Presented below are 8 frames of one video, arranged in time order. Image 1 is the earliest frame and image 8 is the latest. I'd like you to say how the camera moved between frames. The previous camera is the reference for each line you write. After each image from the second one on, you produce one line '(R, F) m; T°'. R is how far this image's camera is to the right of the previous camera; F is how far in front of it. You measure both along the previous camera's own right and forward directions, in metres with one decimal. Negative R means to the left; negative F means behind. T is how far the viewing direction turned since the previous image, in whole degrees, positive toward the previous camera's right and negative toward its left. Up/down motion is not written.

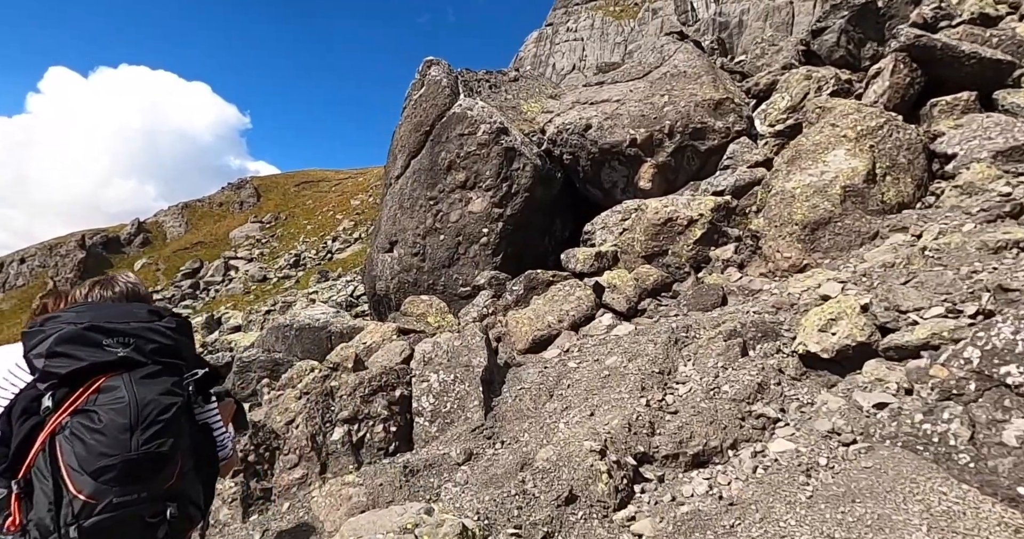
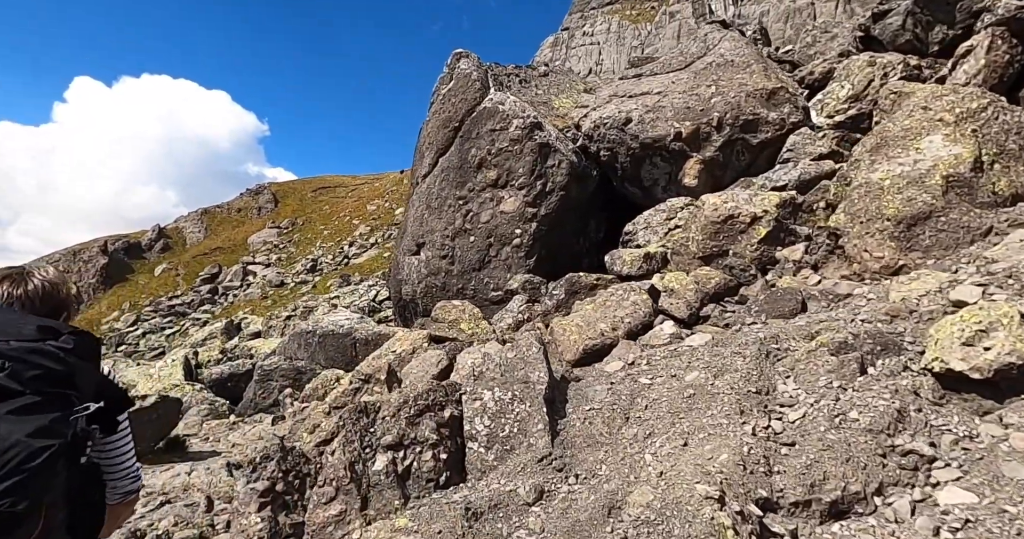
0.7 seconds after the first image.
(-0.8, +1.3) m; -2°
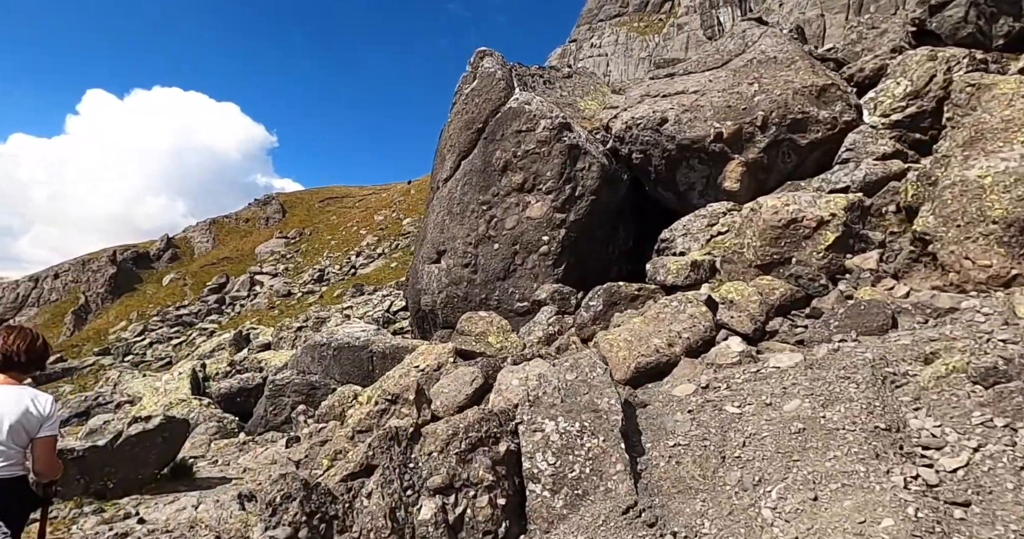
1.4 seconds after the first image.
(-0.8, +1.3) m; -1°
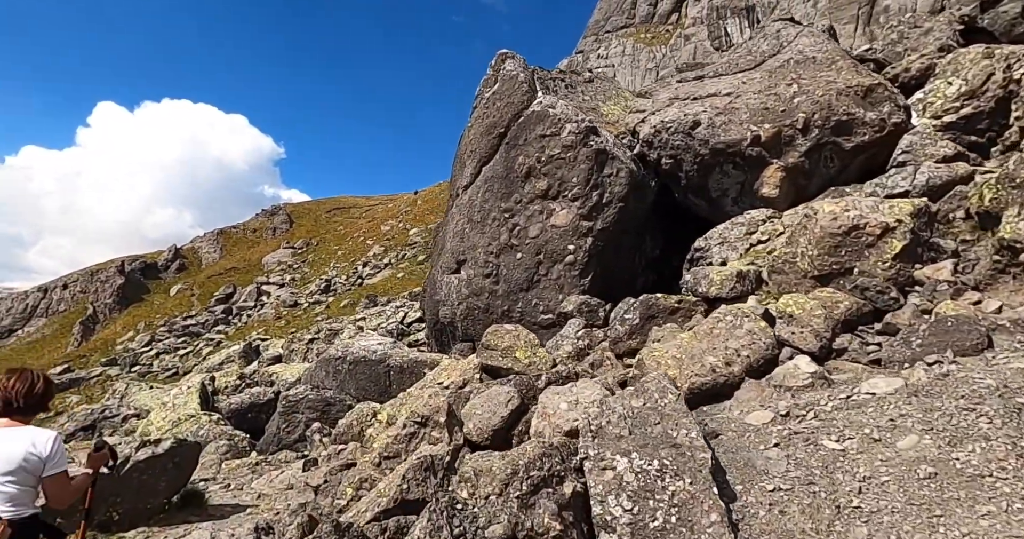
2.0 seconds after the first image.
(-0.7, +1.0) m; -1°
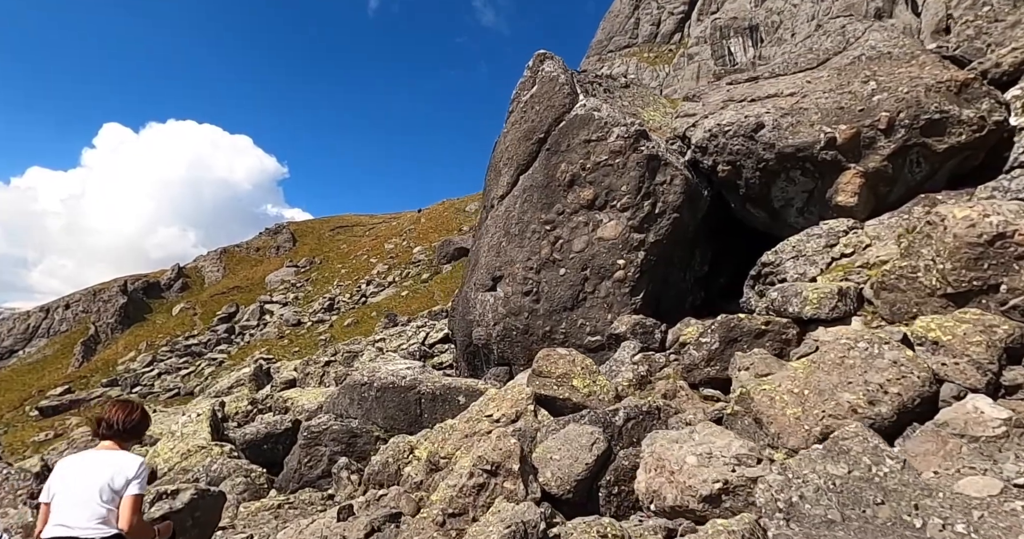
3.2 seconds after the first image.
(-1.5, +1.8) m; 0°
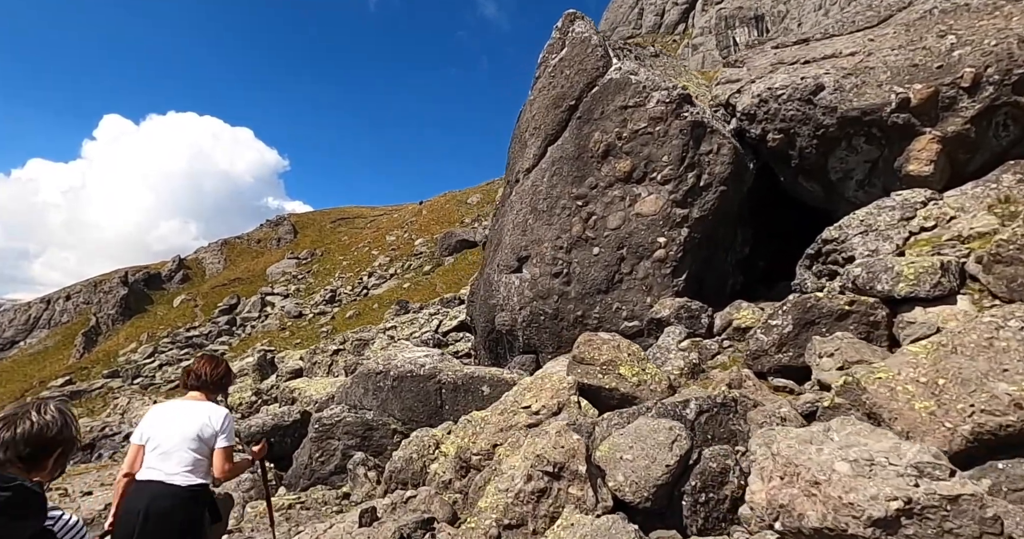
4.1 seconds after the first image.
(-0.9, +1.7) m; 0°
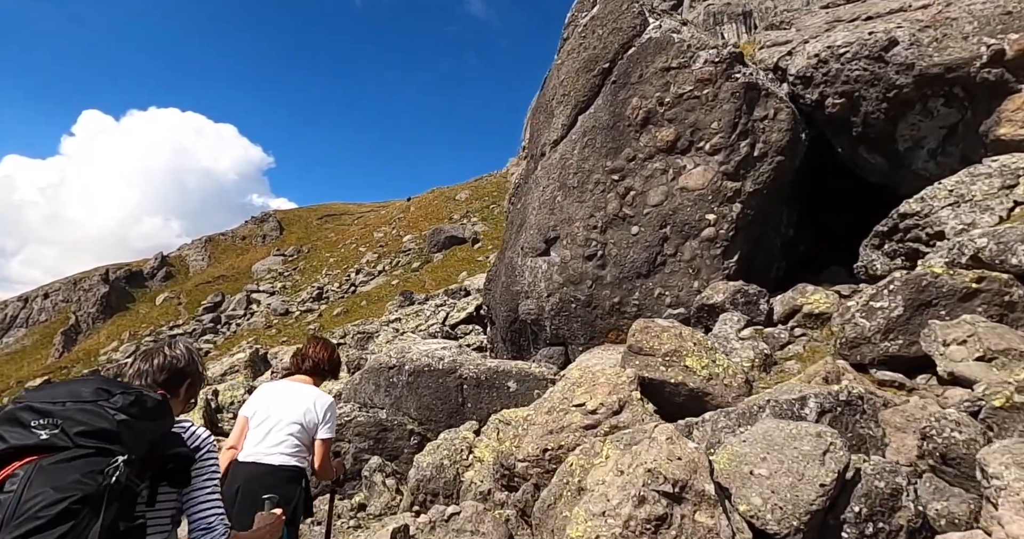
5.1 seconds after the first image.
(-1.2, +2.0) m; +1°
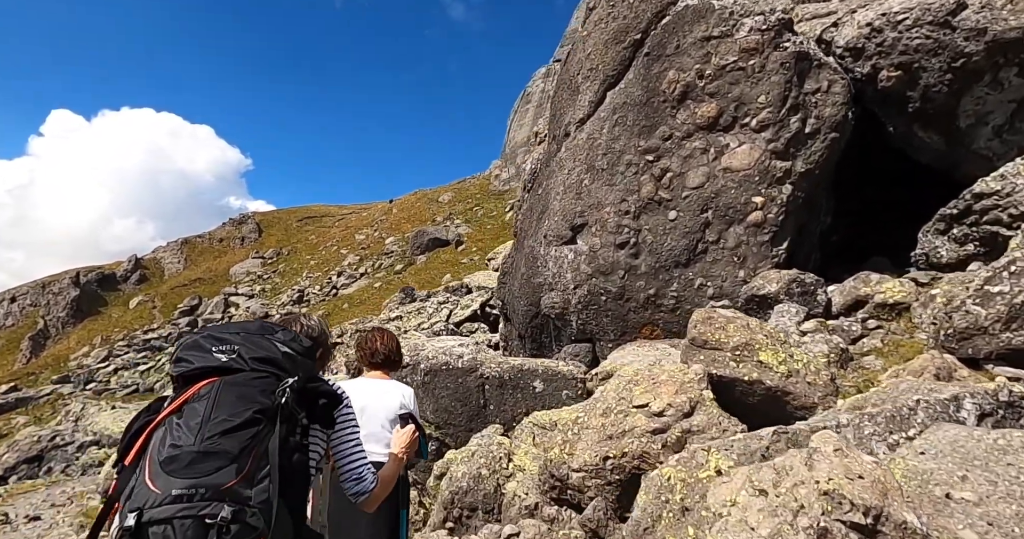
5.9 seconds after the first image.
(-1.2, +1.7) m; +2°
